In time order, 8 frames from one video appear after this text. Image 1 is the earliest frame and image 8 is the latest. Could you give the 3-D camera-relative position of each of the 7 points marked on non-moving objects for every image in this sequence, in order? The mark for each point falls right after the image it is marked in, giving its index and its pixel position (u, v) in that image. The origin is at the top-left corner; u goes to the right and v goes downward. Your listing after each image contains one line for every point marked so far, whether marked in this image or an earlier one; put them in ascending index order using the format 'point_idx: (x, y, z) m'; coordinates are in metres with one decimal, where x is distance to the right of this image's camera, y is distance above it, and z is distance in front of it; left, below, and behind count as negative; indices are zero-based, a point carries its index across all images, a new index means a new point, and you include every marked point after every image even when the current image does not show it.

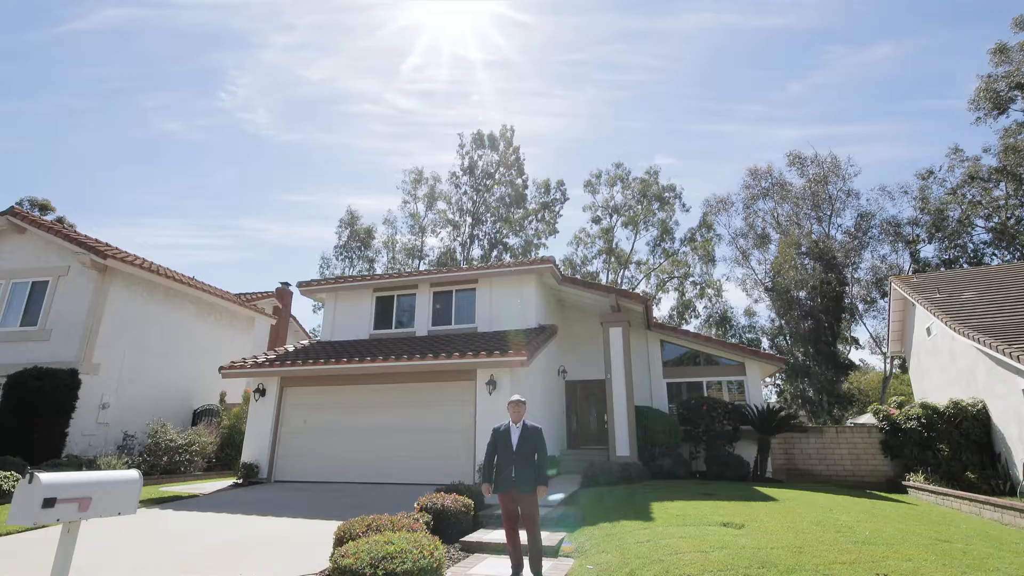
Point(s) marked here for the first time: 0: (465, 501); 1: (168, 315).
0: (-0.7, -3.1, +7.3) m
1: (-11.4, -0.9, +16.9) m
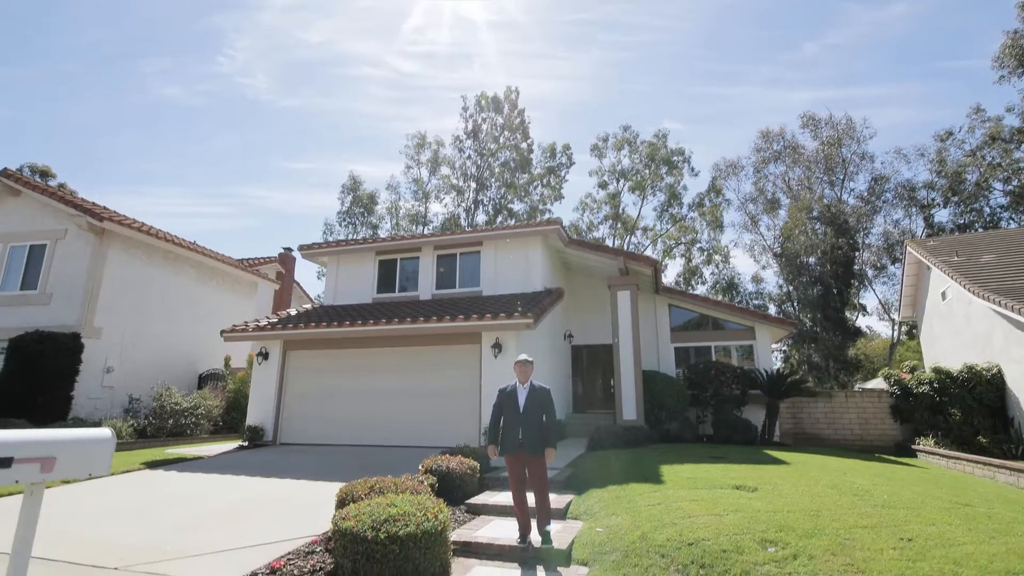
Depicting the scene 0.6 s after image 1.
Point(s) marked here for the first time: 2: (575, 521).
0: (-0.6, -2.5, +7.2) m
1: (-11.2, +0.3, +16.6) m
2: (+0.7, -2.6, +5.7) m
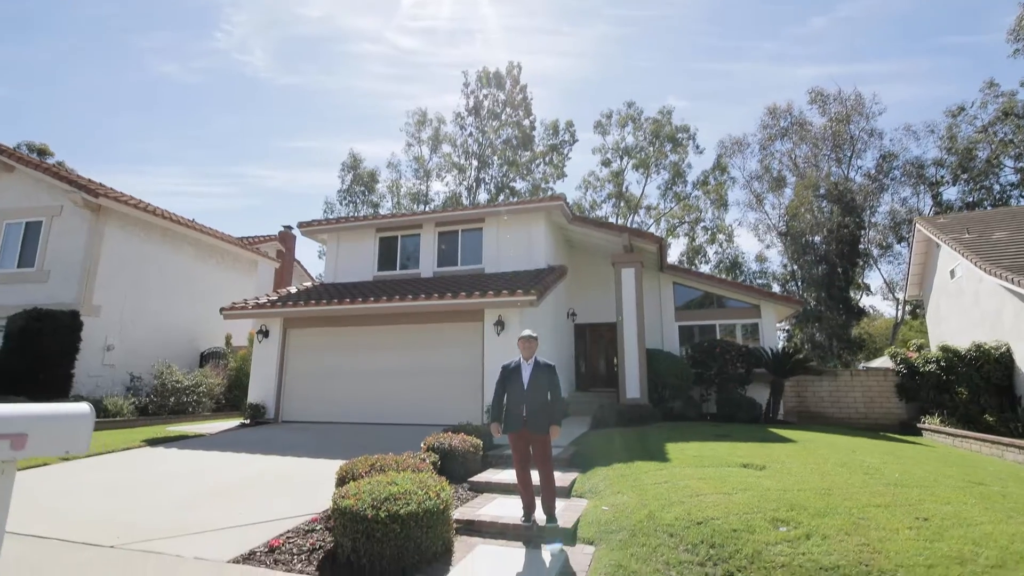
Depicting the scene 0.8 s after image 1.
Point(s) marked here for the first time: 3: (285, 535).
0: (-0.5, -2.1, +7.1) m
1: (-11.1, +1.0, +16.5) m
2: (+0.8, -2.3, +5.6) m
3: (-2.1, -2.3, +4.6) m
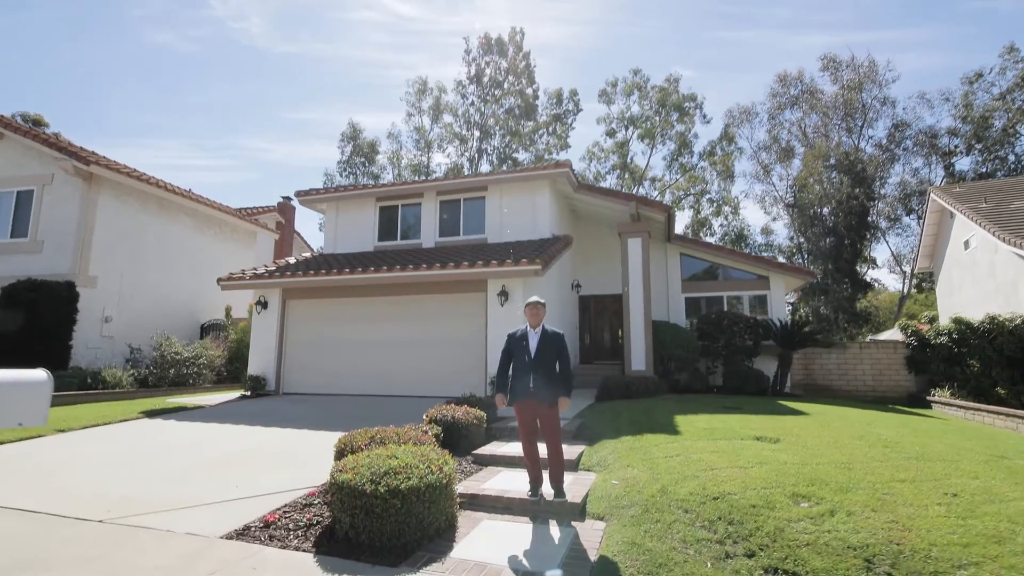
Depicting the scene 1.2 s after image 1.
0: (-0.5, -1.7, +6.8) m
1: (-11.0, +1.9, +16.1) m
2: (+0.8, -2.0, +5.4) m
3: (-2.0, -1.9, +4.4) m
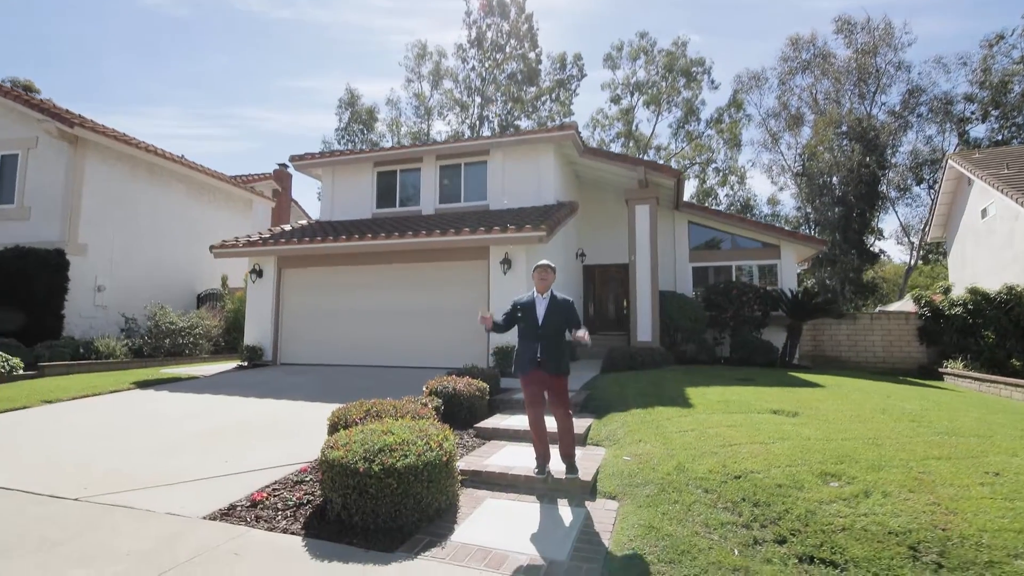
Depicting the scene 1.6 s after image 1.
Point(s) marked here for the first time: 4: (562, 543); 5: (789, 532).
0: (-0.4, -1.2, +6.5) m
1: (-10.9, +2.9, +15.6) m
2: (+0.9, -1.6, +5.1) m
3: (-2.0, -1.6, +4.2) m
4: (+0.3, -1.6, +3.3) m
5: (+1.7, -1.5, +3.2) m
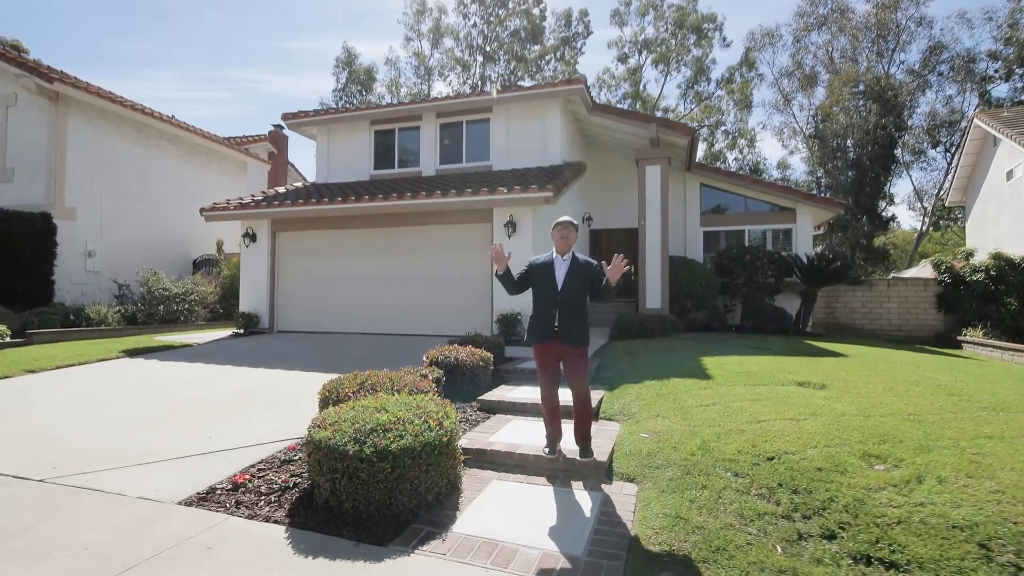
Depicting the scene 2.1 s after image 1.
0: (-0.3, -0.8, +6.1) m
1: (-10.8, +3.9, +15.0) m
2: (+0.9, -1.2, +4.7) m
3: (-1.9, -1.3, +3.8) m
4: (+0.4, -1.4, +2.9) m
5: (+1.8, -1.3, +2.8) m
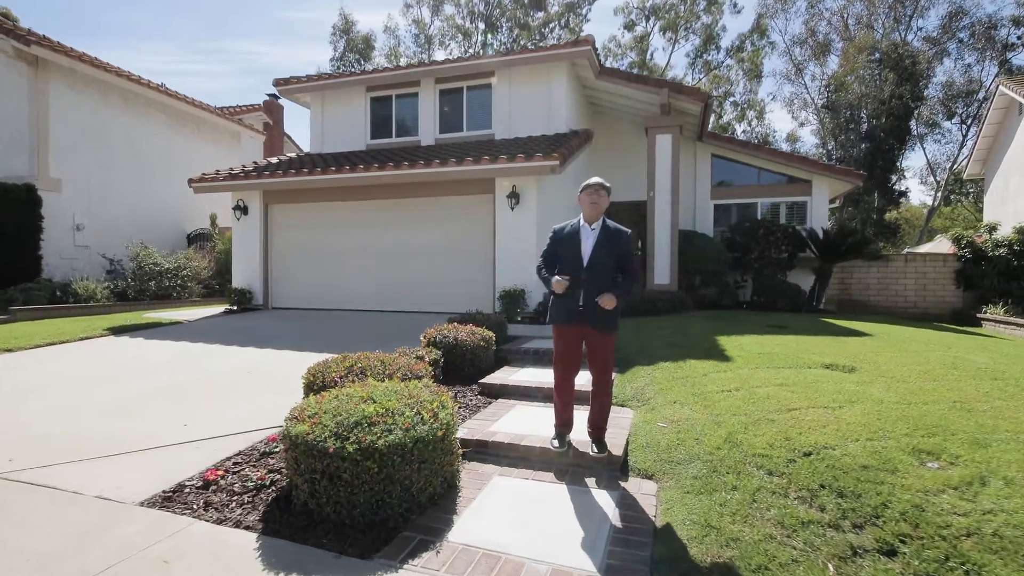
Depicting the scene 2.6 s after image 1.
0: (-0.3, -0.5, +5.7) m
1: (-10.7, +4.6, +14.4) m
2: (+1.0, -1.0, +4.3) m
3: (-1.9, -1.2, +3.4) m
4: (+0.4, -1.3, +2.5) m
5: (+1.8, -1.2, +2.4) m
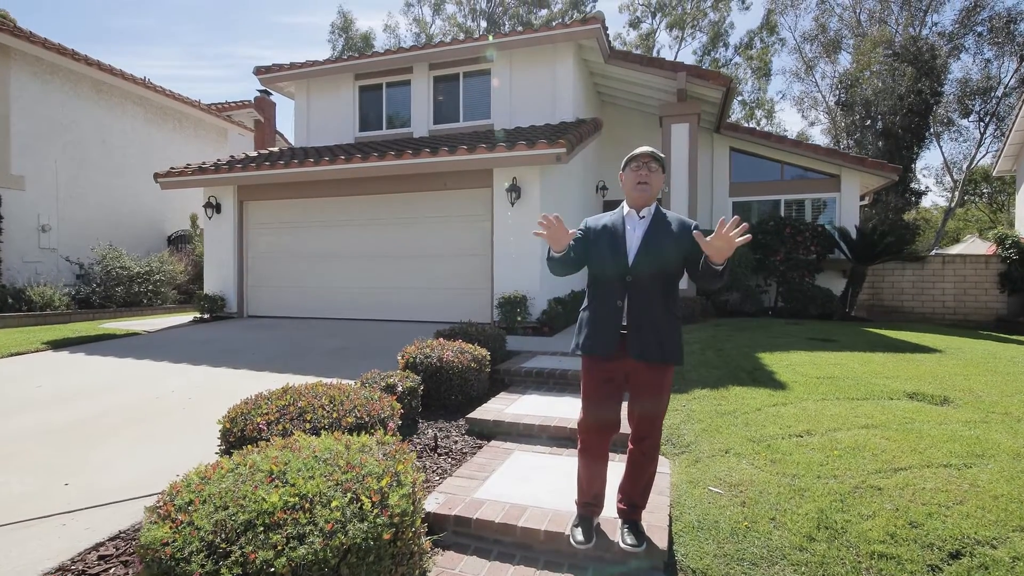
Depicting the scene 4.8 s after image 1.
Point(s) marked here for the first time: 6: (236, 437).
0: (-0.3, -0.6, +4.6) m
1: (-10.7, +4.4, +13.4) m
2: (+0.9, -1.1, +3.2) m
3: (-1.9, -1.2, +2.3) m
4: (+0.4, -1.3, +1.5) m
5: (+1.8, -1.2, +1.3) m
6: (-1.5, -0.8, +2.8) m
